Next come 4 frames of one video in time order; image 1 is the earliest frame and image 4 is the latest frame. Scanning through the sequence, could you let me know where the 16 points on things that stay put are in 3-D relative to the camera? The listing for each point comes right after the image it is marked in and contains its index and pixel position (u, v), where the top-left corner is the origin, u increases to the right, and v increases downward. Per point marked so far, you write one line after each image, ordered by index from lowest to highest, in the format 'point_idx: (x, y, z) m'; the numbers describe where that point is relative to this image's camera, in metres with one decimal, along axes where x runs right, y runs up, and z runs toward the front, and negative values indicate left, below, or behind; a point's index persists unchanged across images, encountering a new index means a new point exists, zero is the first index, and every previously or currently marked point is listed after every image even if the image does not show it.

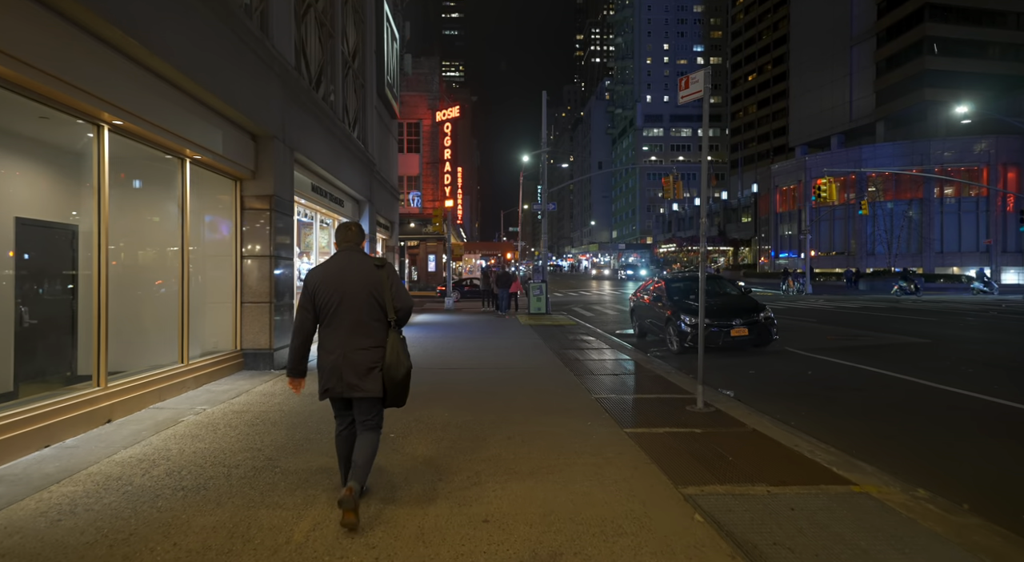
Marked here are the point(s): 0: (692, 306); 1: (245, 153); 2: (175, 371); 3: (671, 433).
0: (+3.8, -0.5, +11.9) m
1: (-4.2, +2.0, +8.8) m
2: (-4.3, -1.2, +7.3) m
3: (+1.6, -1.5, +5.6) m
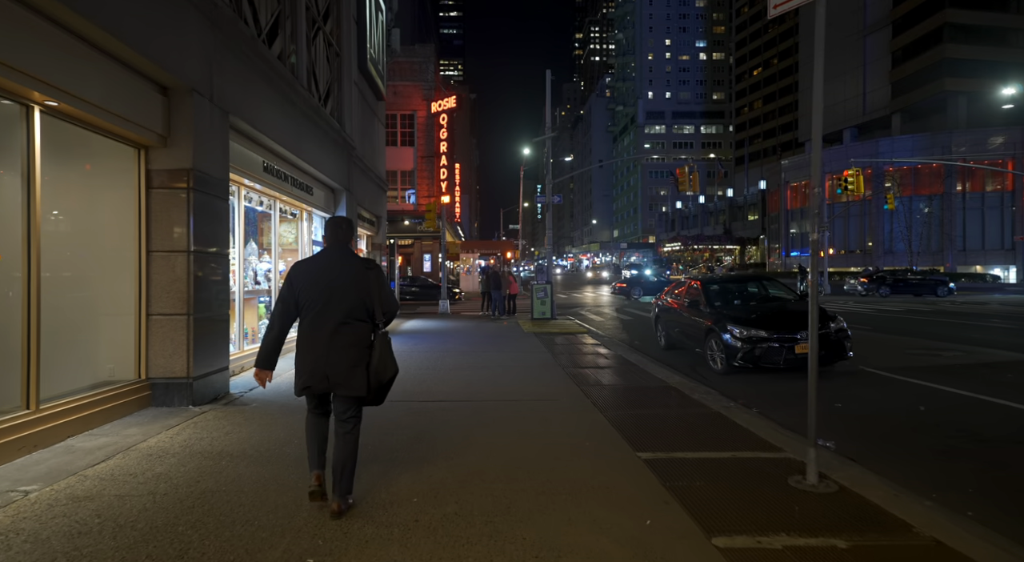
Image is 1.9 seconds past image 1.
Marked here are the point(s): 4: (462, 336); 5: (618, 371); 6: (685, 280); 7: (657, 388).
0: (+3.8, -0.6, +9.5) m
1: (-4.1, +1.9, +6.4) m
2: (-4.3, -1.2, +4.9) m
3: (+1.6, -1.5, +3.3) m
4: (-1.4, -1.5, +15.3) m
5: (+1.8, -1.5, +9.8) m
6: (+3.7, 0.0, +12.0) m
7: (+2.1, -1.5, +8.1) m
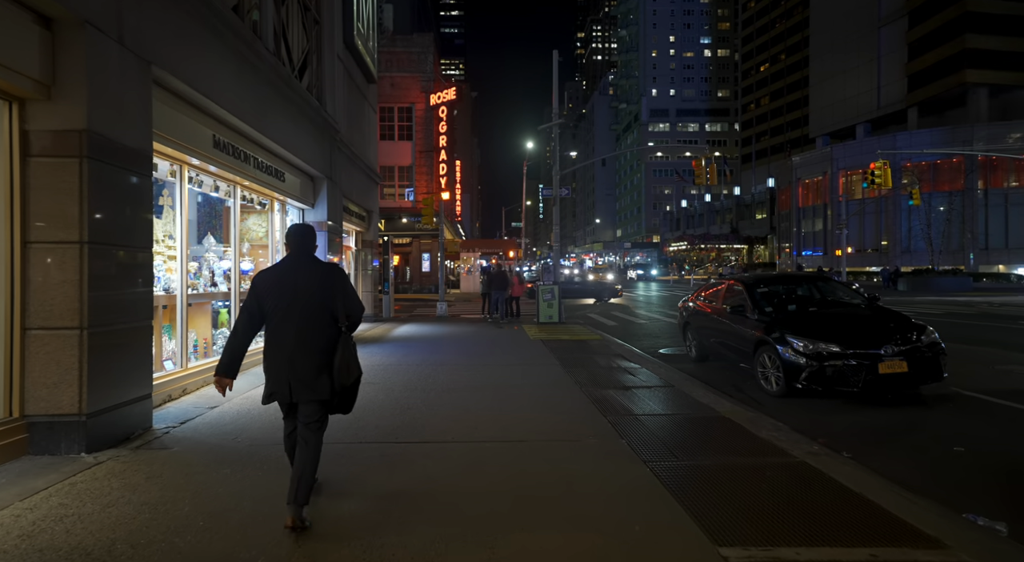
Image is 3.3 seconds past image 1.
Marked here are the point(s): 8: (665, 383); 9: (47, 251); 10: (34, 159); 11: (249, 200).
0: (+3.9, -0.6, +7.7) m
1: (-4.1, +1.9, +4.6) m
2: (-4.2, -1.2, +3.1) m
3: (+1.7, -1.6, +1.5) m
4: (-1.2, -1.5, +13.5) m
5: (+1.9, -1.6, +8.0) m
6: (+3.8, 0.0, +10.2) m
7: (+2.2, -1.5, +6.3) m
8: (+2.3, -1.6, +8.6) m
9: (-4.1, +0.3, +5.0) m
10: (-4.2, +1.1, +5.0) m
11: (-4.7, +1.5, +10.2) m
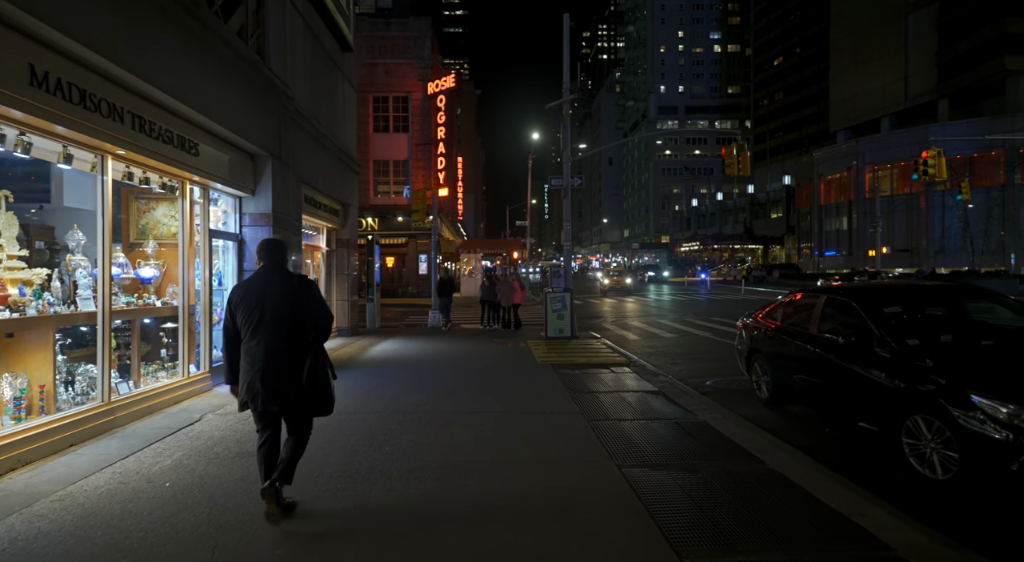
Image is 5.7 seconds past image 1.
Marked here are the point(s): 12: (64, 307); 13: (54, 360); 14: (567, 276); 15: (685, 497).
0: (+3.9, -0.7, +4.7) m
1: (-4.1, +1.8, +1.7) m
2: (-4.3, -1.4, +0.1) m
3: (+1.6, -1.7, -1.5) m
4: (-1.2, -1.7, +10.5) m
5: (+1.9, -1.7, +4.9) m
6: (+3.8, -0.2, +7.1) m
7: (+2.1, -1.7, +3.3) m
8: (+2.3, -1.7, +5.6) m
9: (-4.1, +0.1, +2.0) m
10: (-4.2, +0.9, +2.0) m
11: (-4.7, +1.3, +7.3) m
12: (-4.8, -0.3, +6.1) m
13: (-4.7, -0.8, +6.1) m
14: (+1.6, +0.1, +17.1) m
15: (+1.4, -1.7, +4.6) m
